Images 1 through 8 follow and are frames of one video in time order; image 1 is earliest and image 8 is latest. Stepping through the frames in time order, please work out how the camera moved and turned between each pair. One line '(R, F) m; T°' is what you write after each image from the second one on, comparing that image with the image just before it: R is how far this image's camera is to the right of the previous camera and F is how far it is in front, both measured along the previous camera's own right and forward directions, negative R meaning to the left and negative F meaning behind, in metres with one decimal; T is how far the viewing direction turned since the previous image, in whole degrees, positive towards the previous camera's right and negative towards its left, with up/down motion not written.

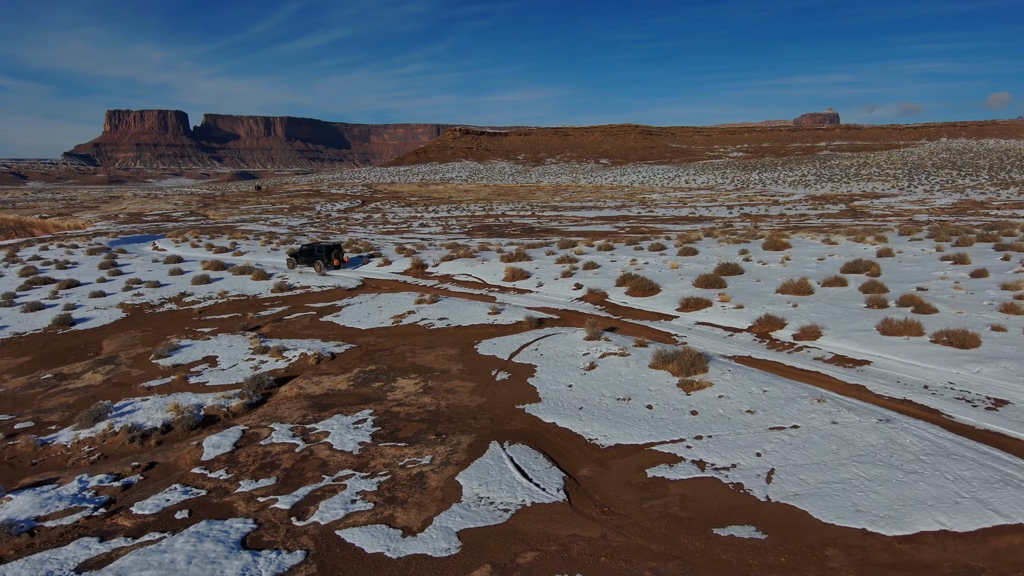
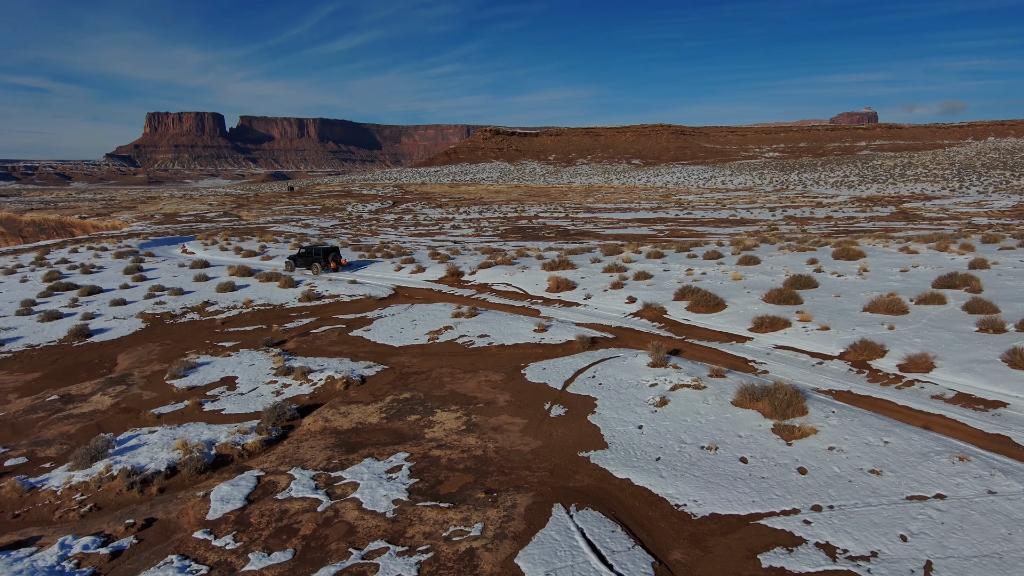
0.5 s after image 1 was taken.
(-0.4, +1.3) m; -3°
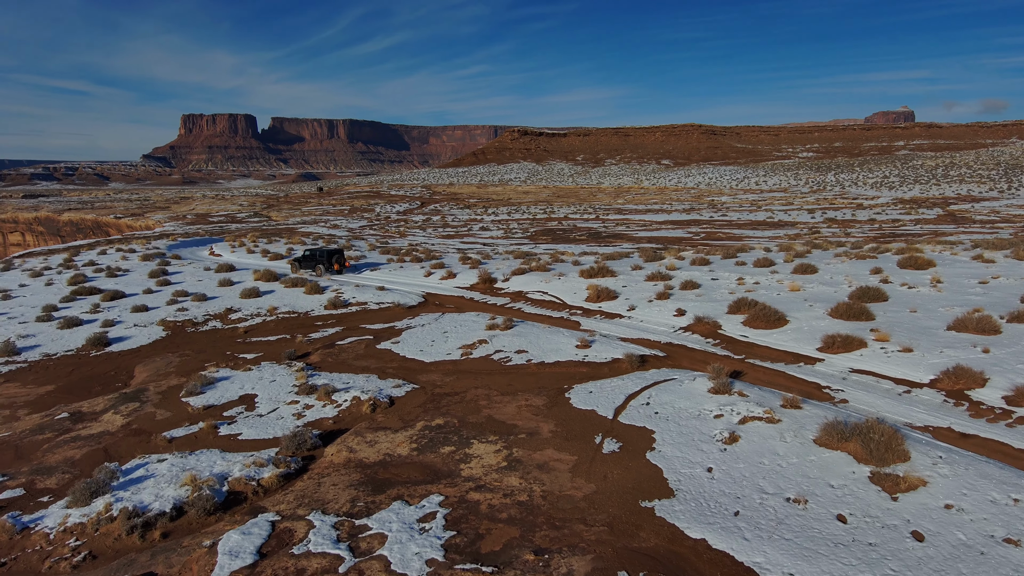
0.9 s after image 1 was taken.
(-0.2, +0.9) m; -2°
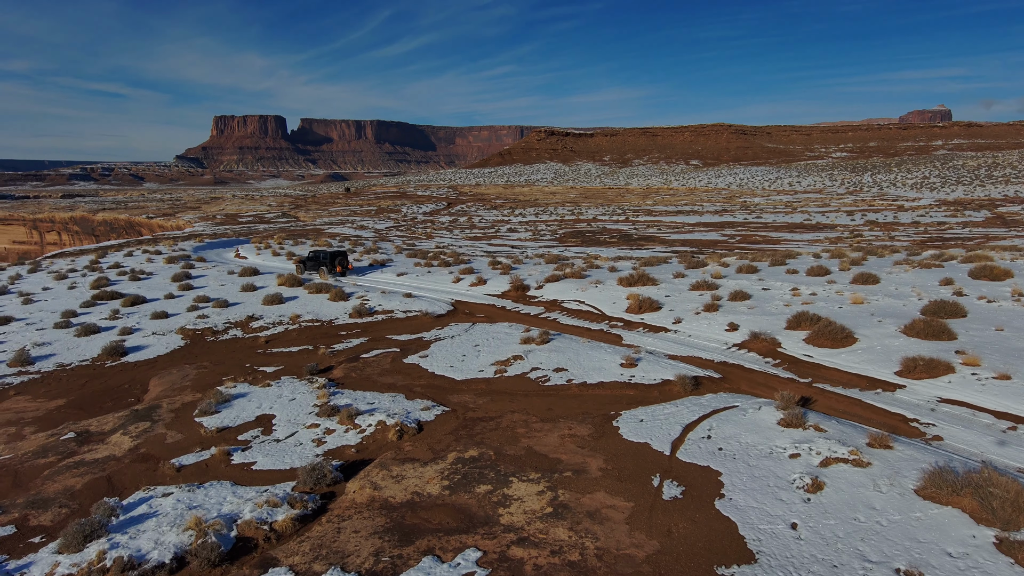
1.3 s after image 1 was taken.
(-0.2, +0.9) m; -2°
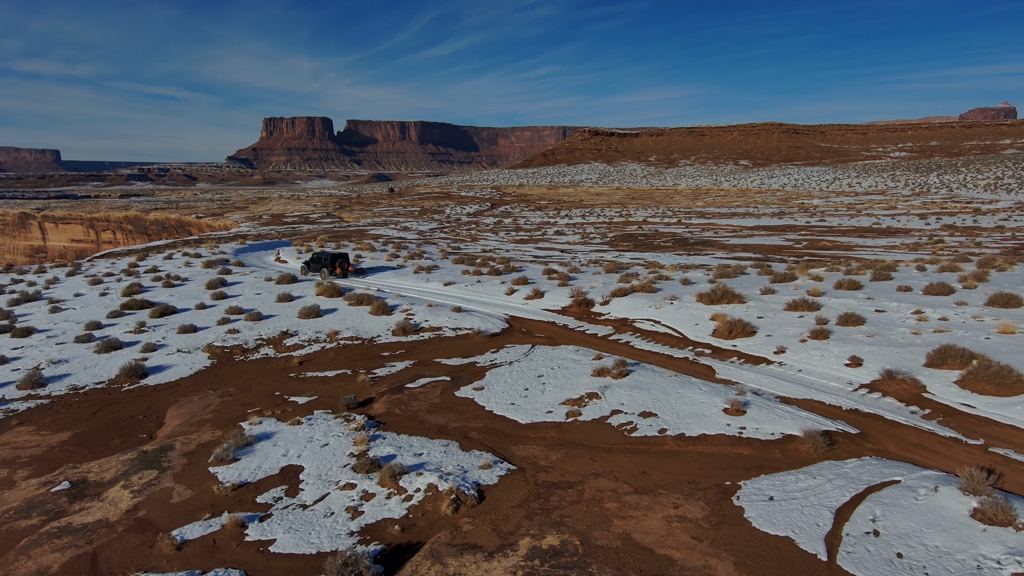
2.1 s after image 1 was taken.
(-0.5, +1.8) m; -4°
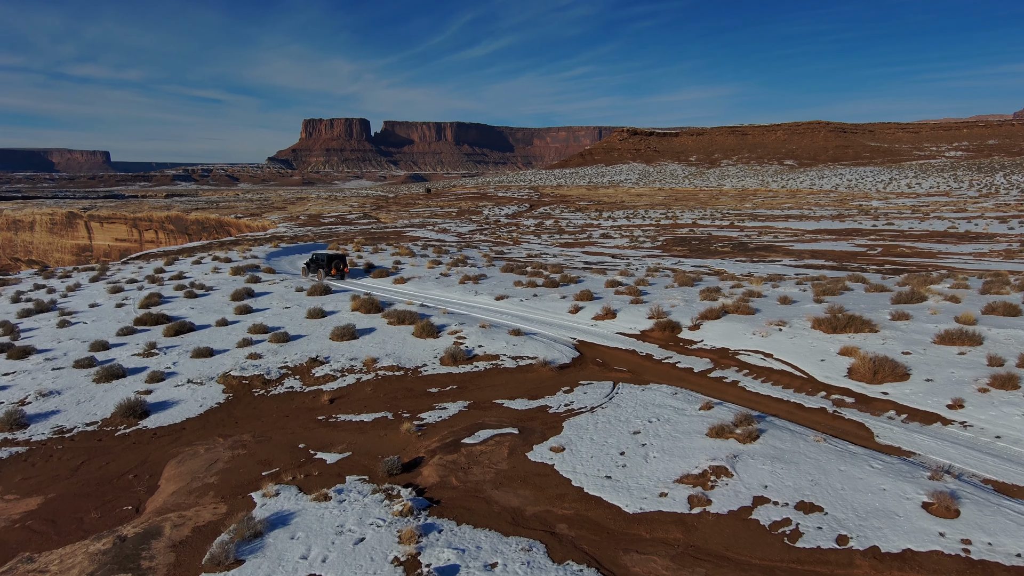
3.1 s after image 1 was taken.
(-0.7, +2.3) m; -3°
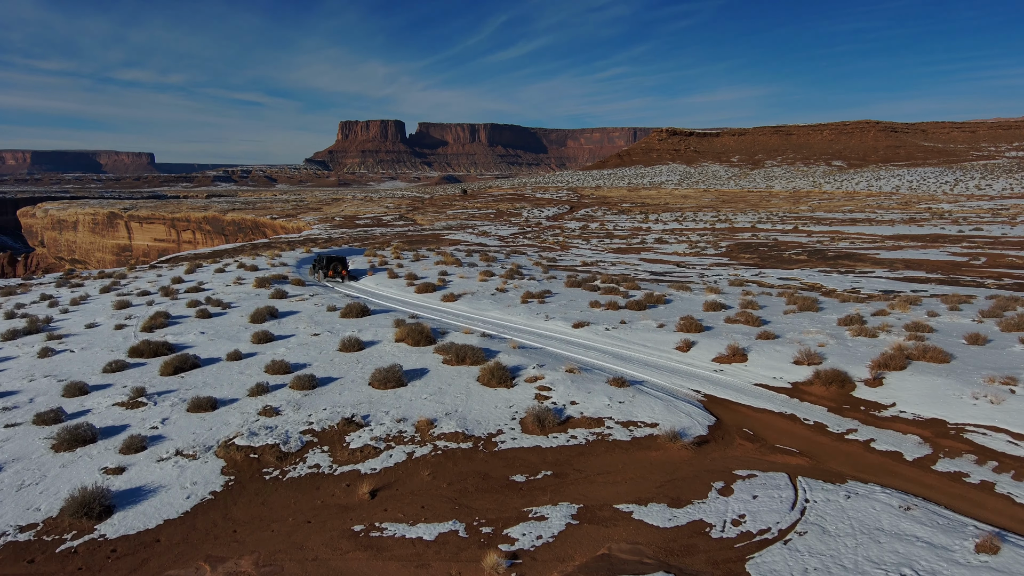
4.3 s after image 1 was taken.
(-1.0, +3.1) m; -3°
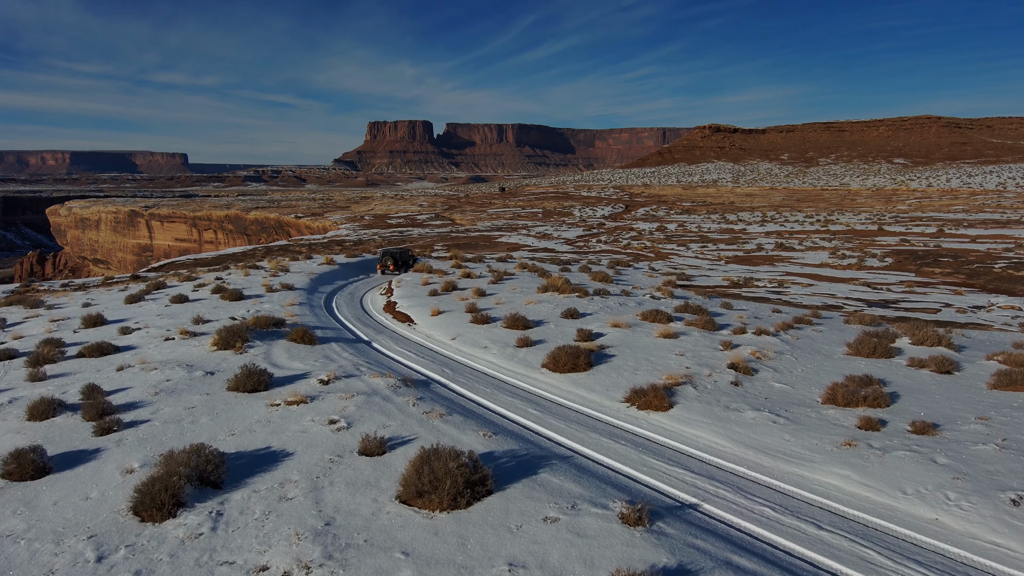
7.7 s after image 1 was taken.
(-2.8, +9.3) m; -2°
